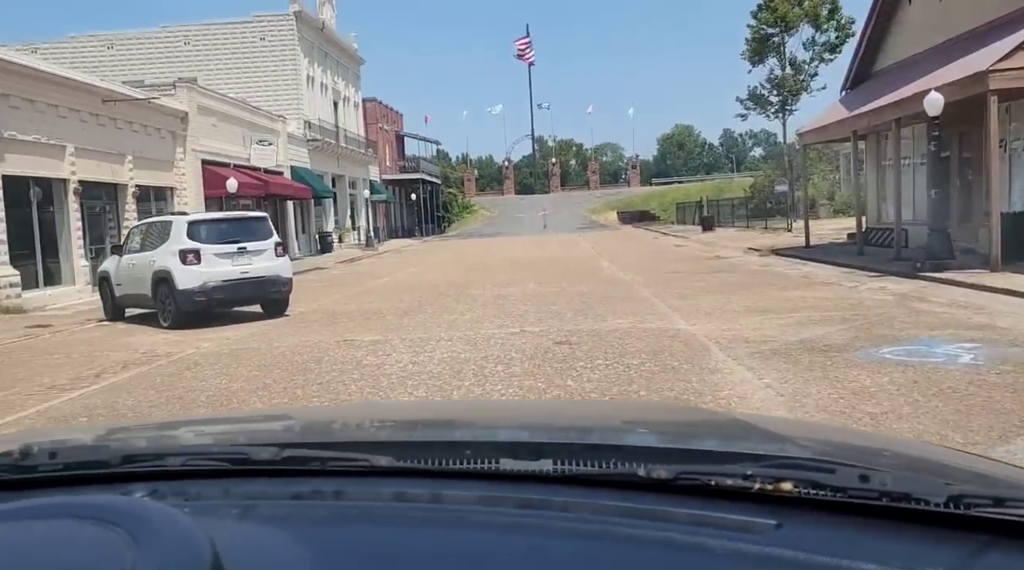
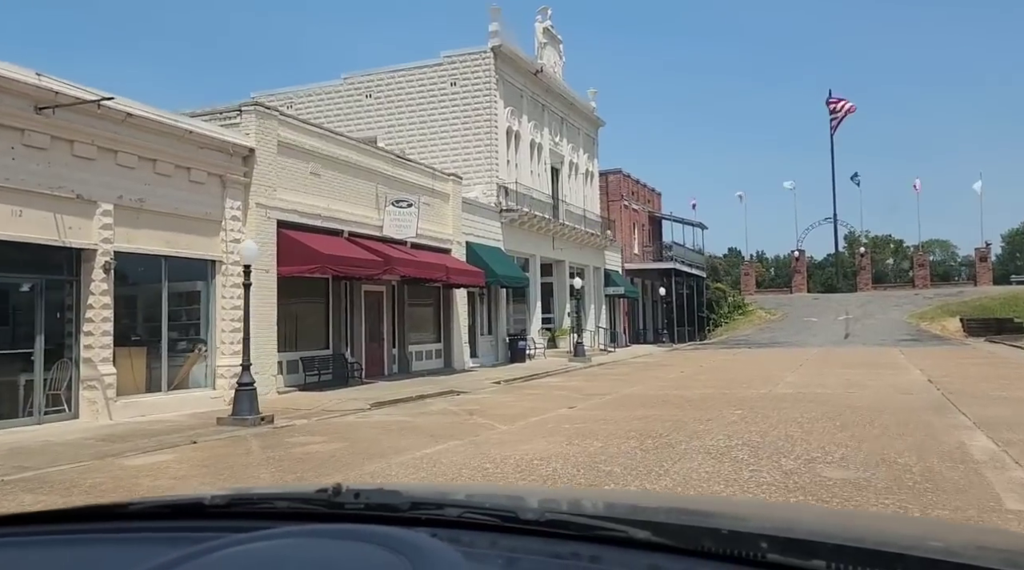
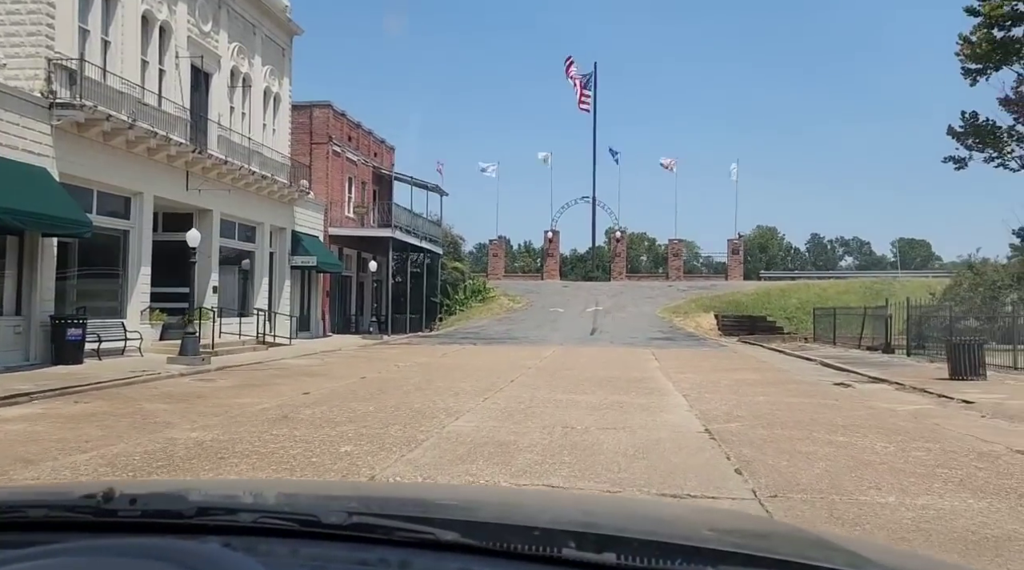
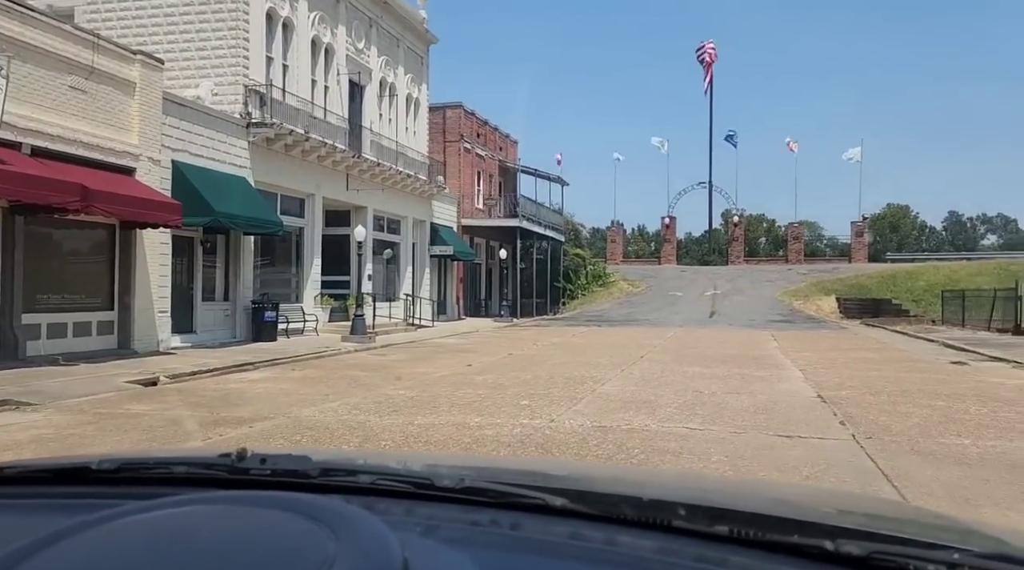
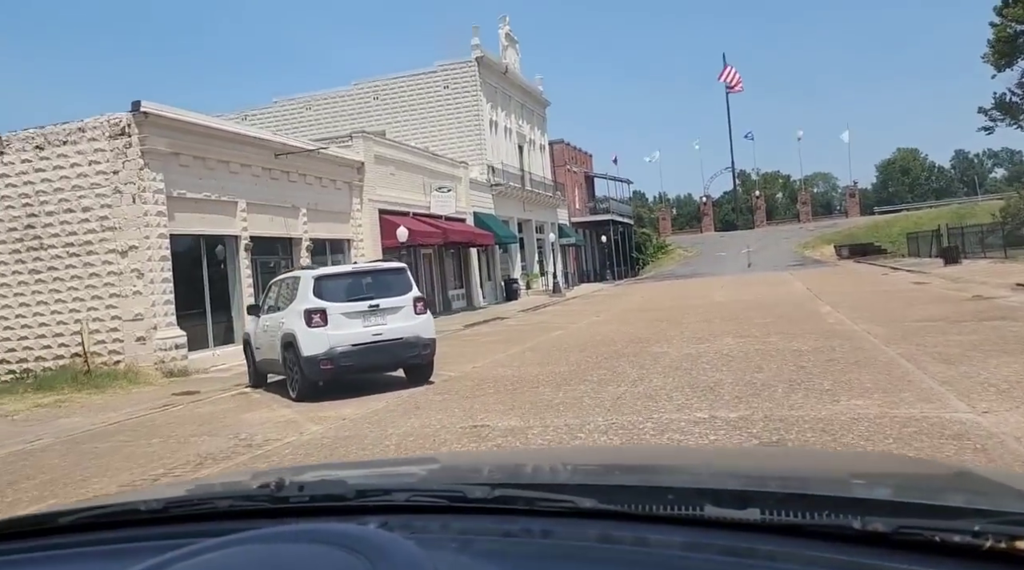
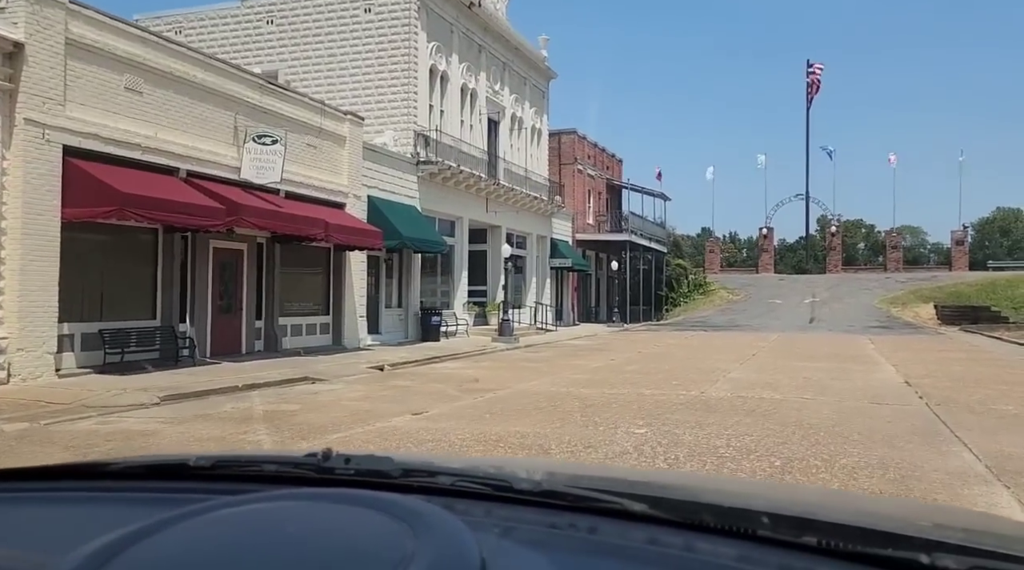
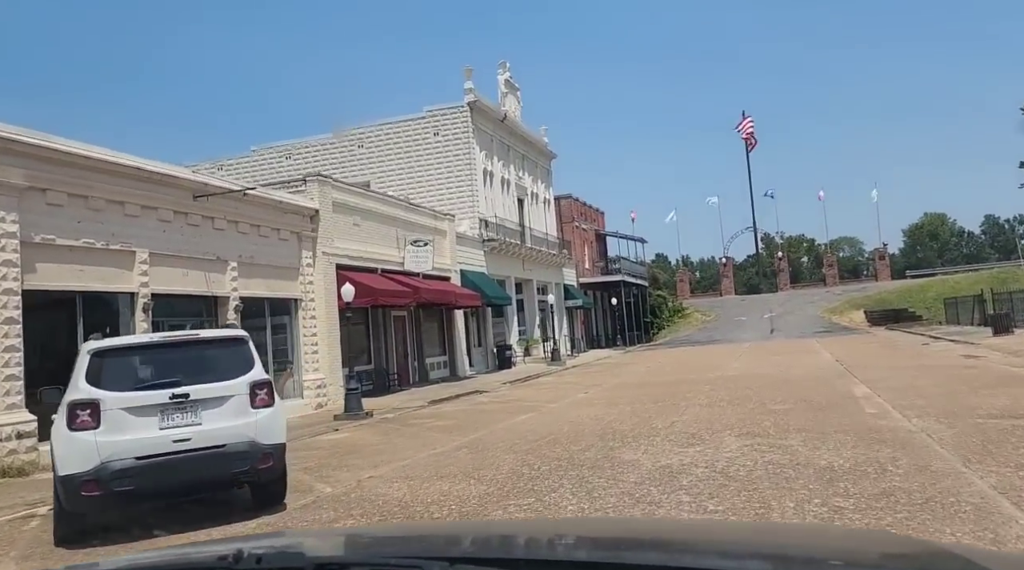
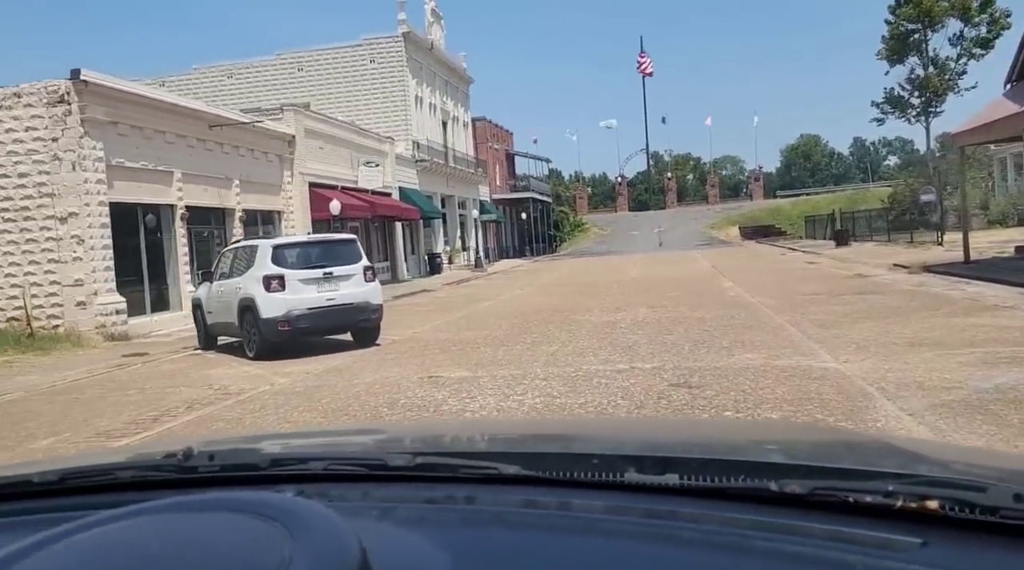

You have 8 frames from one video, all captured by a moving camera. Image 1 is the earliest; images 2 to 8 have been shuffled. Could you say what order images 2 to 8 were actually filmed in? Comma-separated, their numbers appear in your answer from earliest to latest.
8, 5, 7, 2, 6, 4, 3
